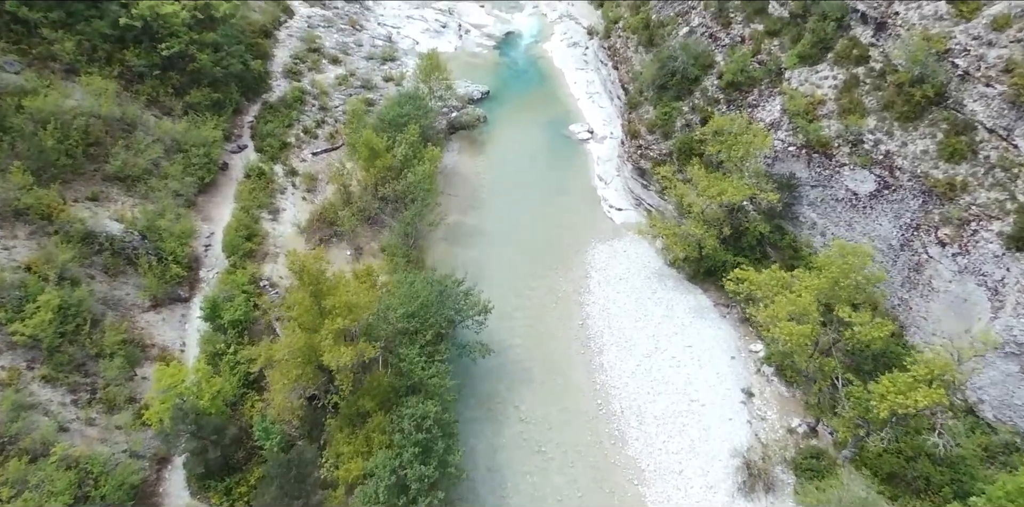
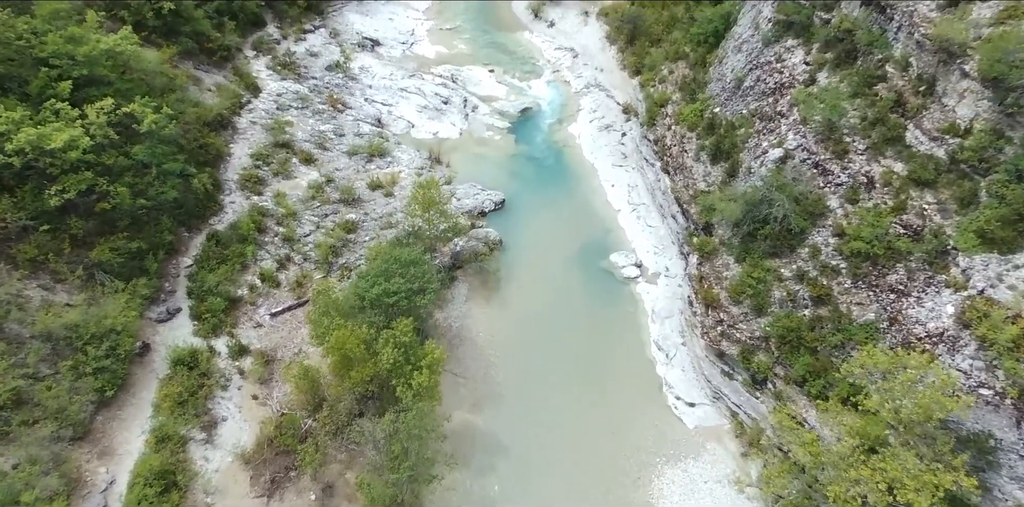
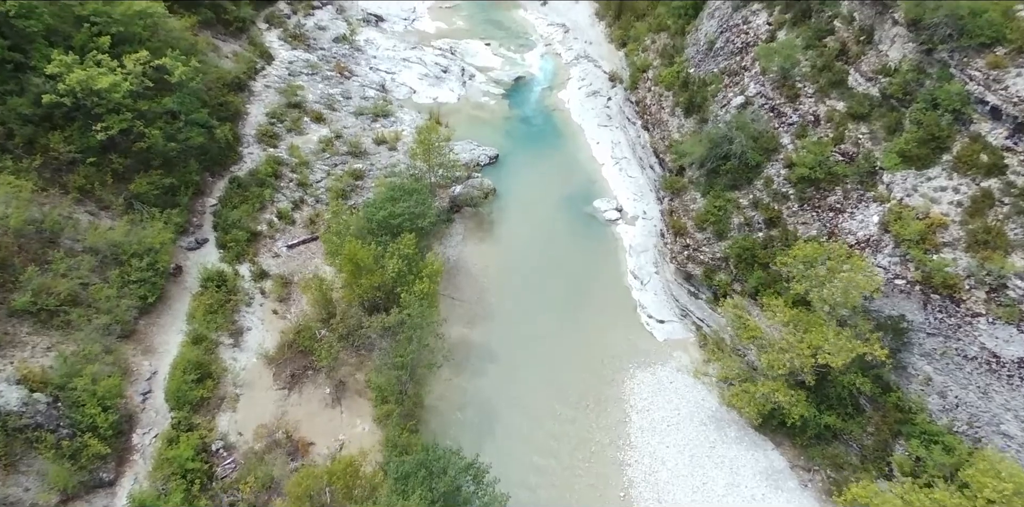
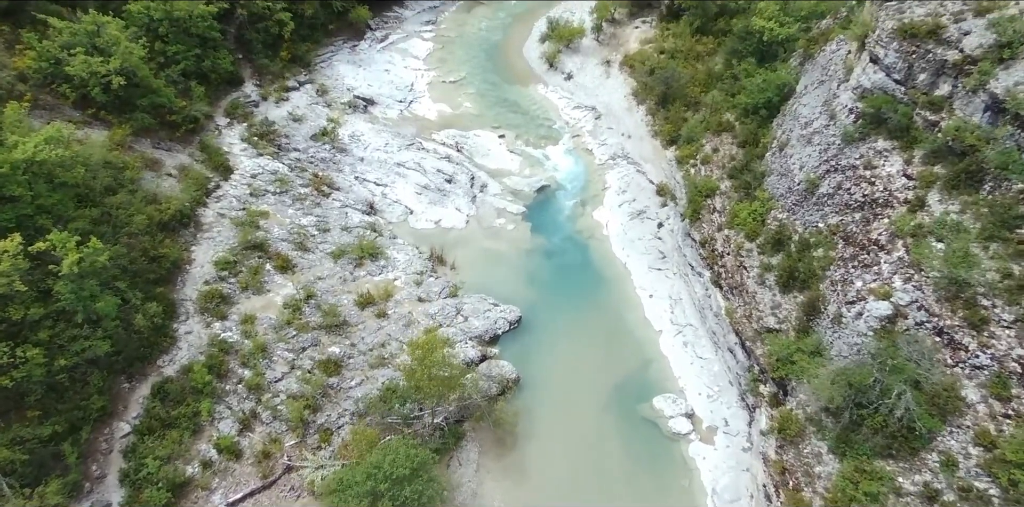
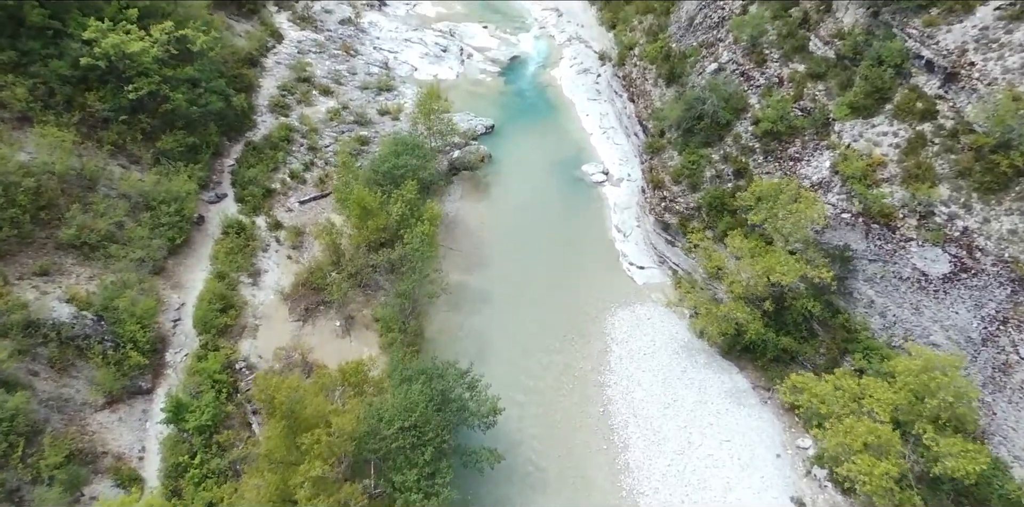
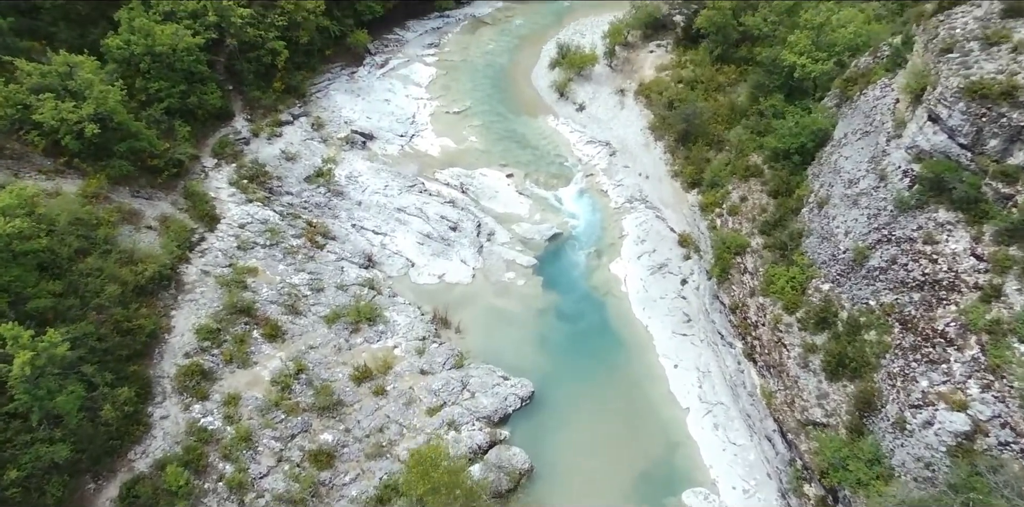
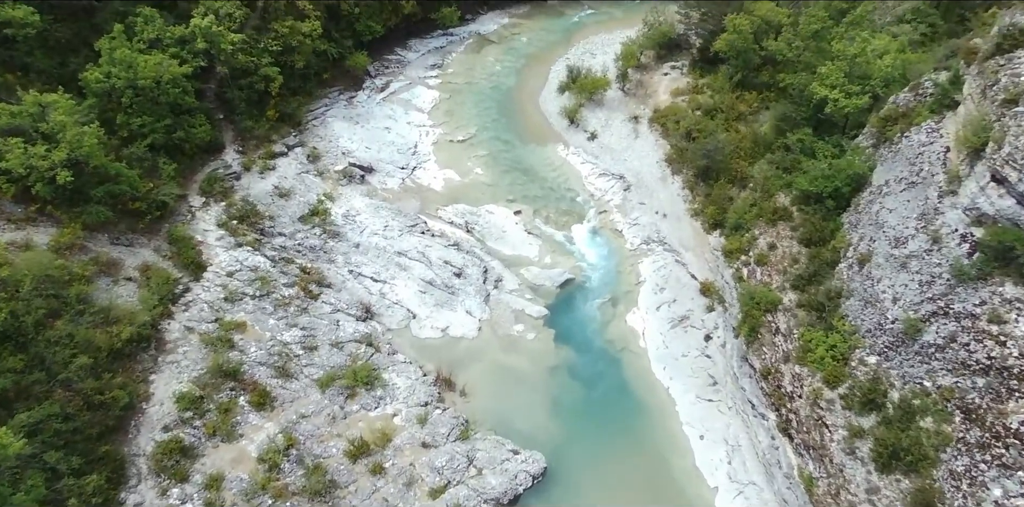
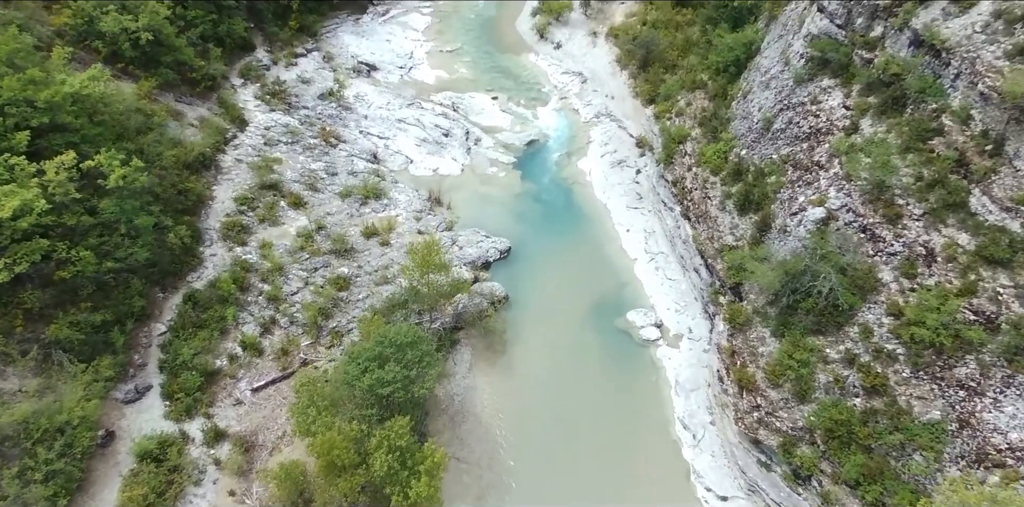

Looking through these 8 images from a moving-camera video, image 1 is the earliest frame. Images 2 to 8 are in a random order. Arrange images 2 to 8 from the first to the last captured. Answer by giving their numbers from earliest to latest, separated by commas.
5, 3, 2, 8, 4, 6, 7
